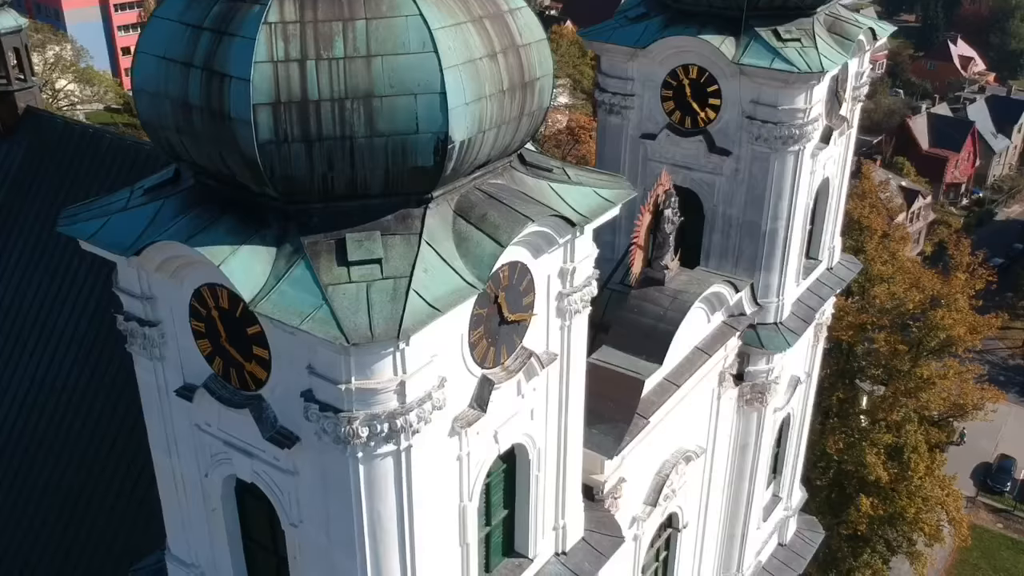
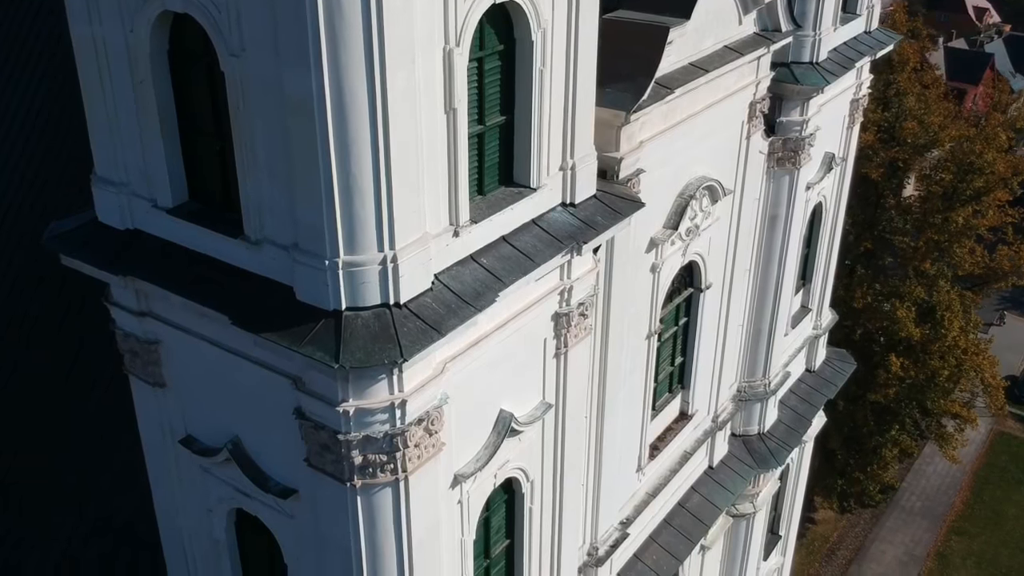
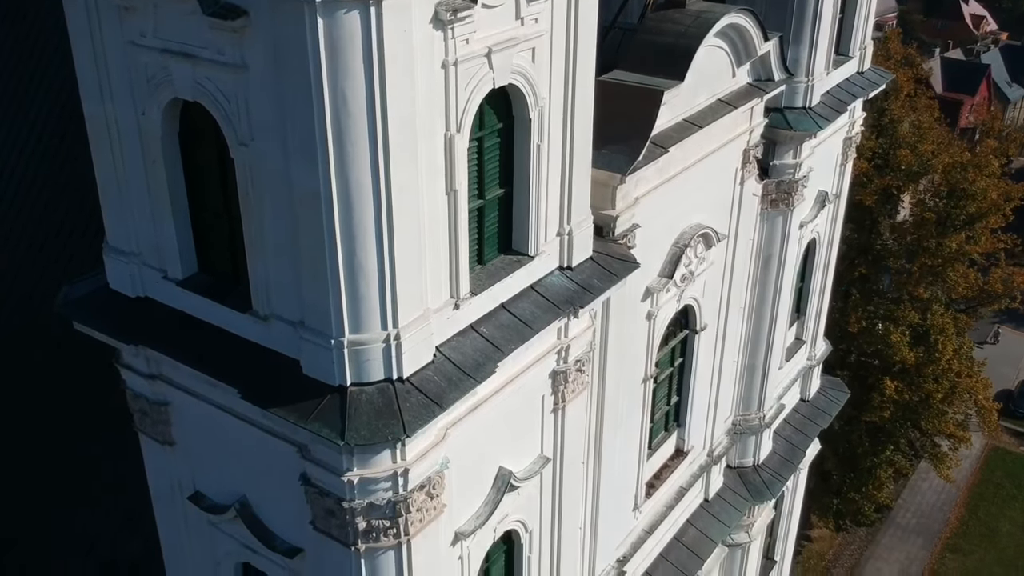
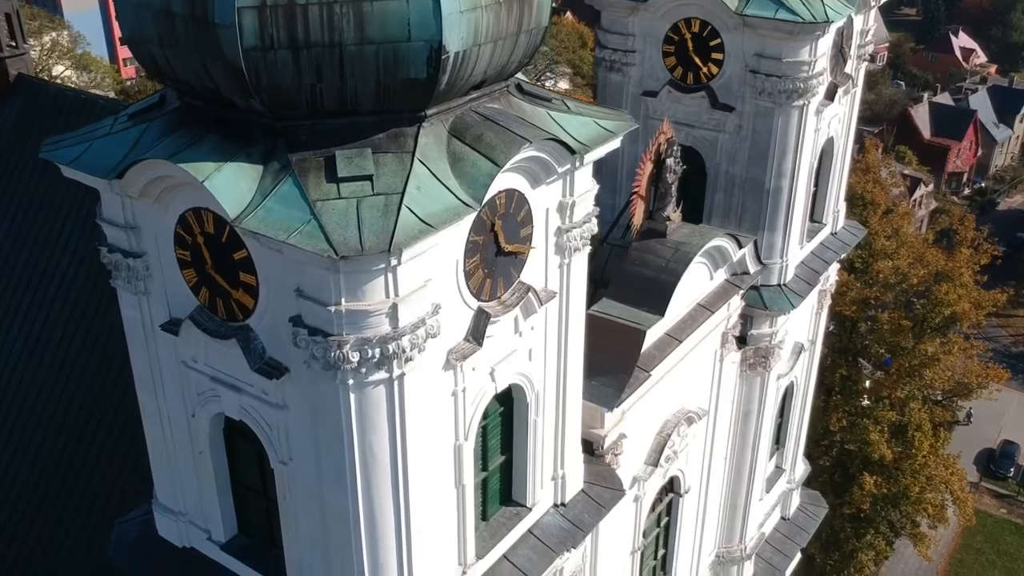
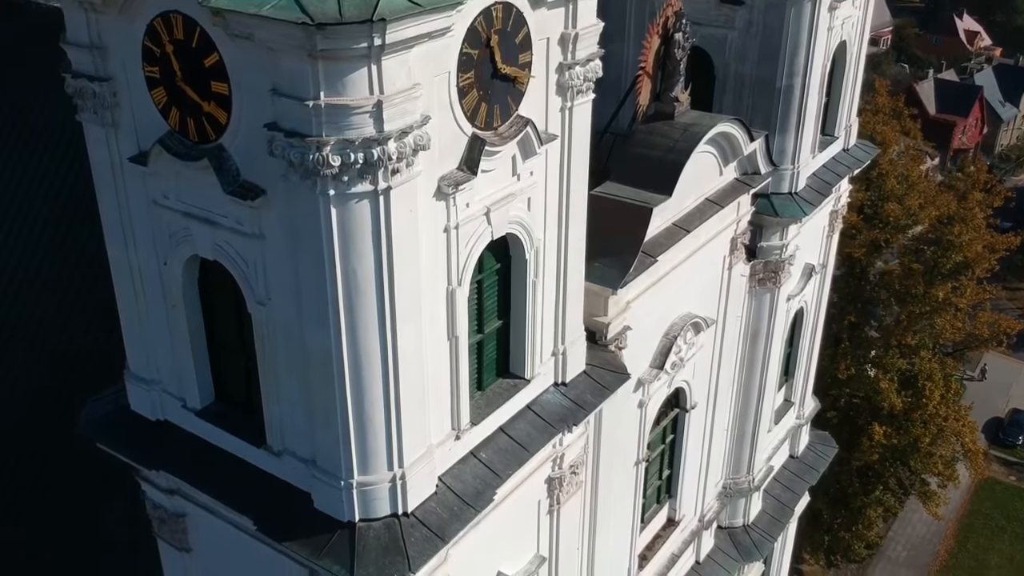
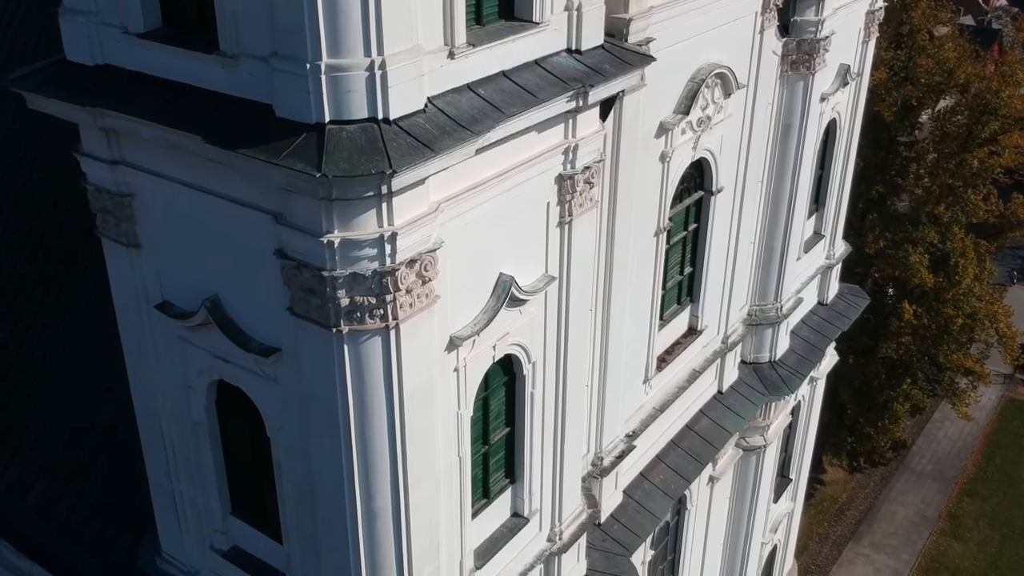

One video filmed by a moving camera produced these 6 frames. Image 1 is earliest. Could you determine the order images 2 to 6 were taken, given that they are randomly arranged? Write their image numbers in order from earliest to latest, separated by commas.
4, 5, 3, 2, 6
